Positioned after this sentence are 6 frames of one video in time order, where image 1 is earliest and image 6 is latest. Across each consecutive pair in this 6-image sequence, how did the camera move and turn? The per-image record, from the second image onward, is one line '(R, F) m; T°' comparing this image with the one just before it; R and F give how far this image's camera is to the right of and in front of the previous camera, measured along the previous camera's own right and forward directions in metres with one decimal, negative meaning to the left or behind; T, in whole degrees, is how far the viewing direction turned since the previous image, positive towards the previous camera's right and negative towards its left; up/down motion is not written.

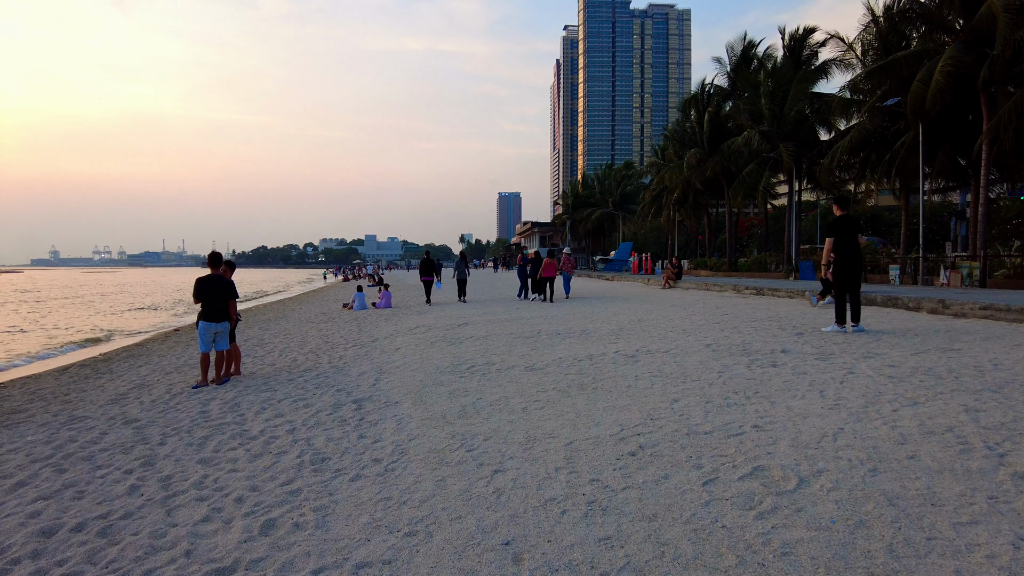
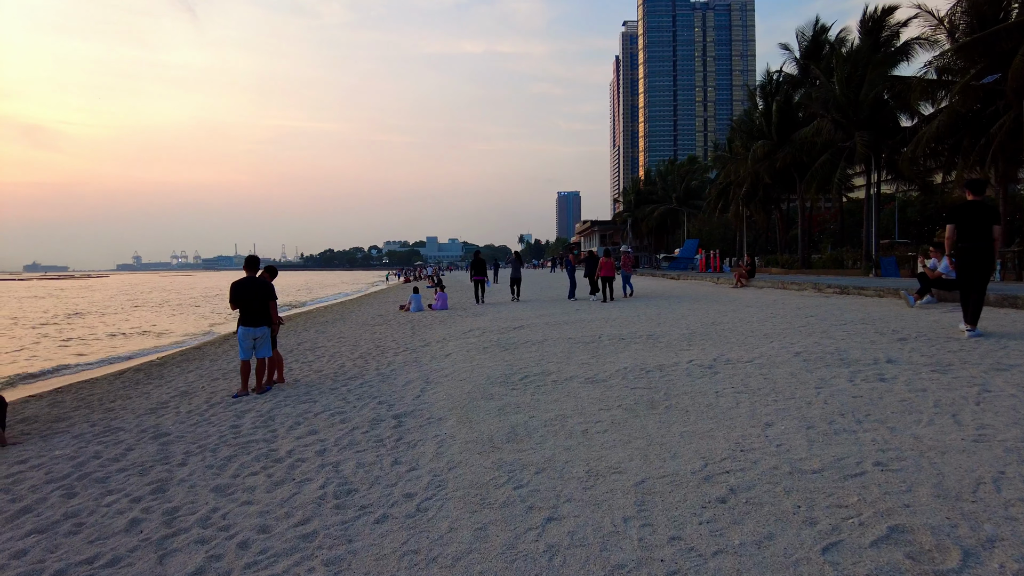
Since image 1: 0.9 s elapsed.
(0.0, +0.8) m; -5°
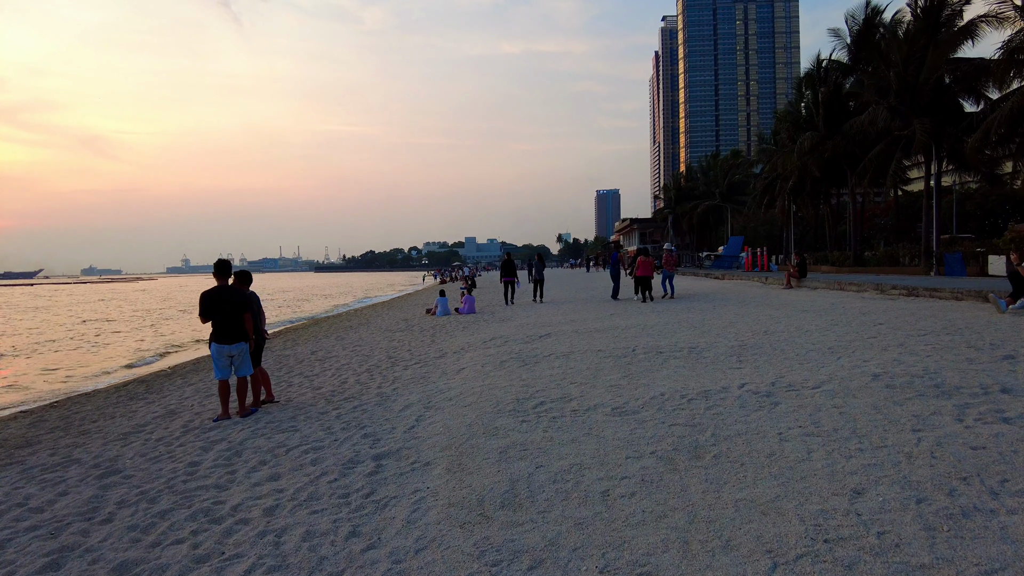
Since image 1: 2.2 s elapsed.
(+0.3, +1.2) m; -3°
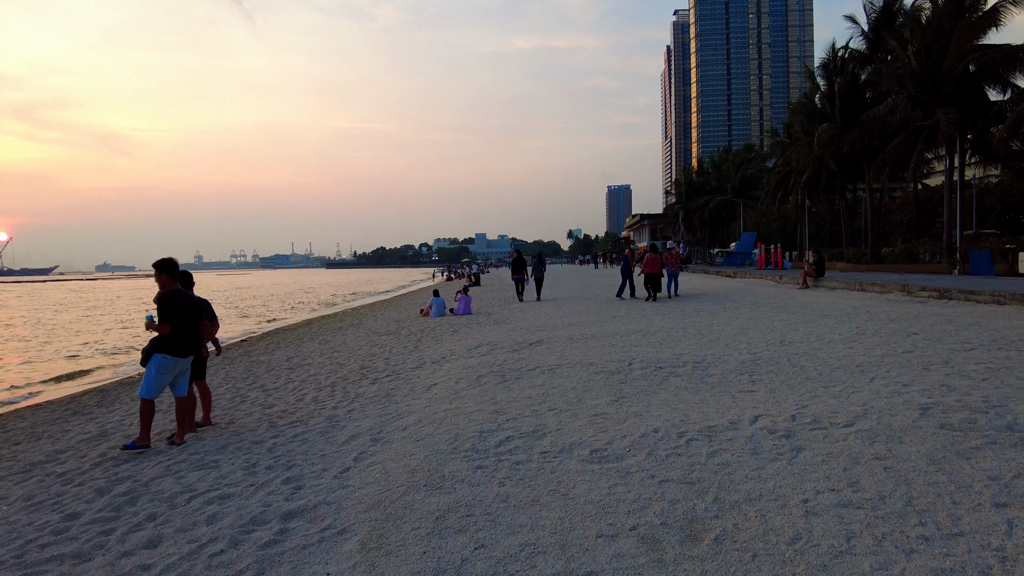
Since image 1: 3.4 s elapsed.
(+0.4, +1.2) m; -1°
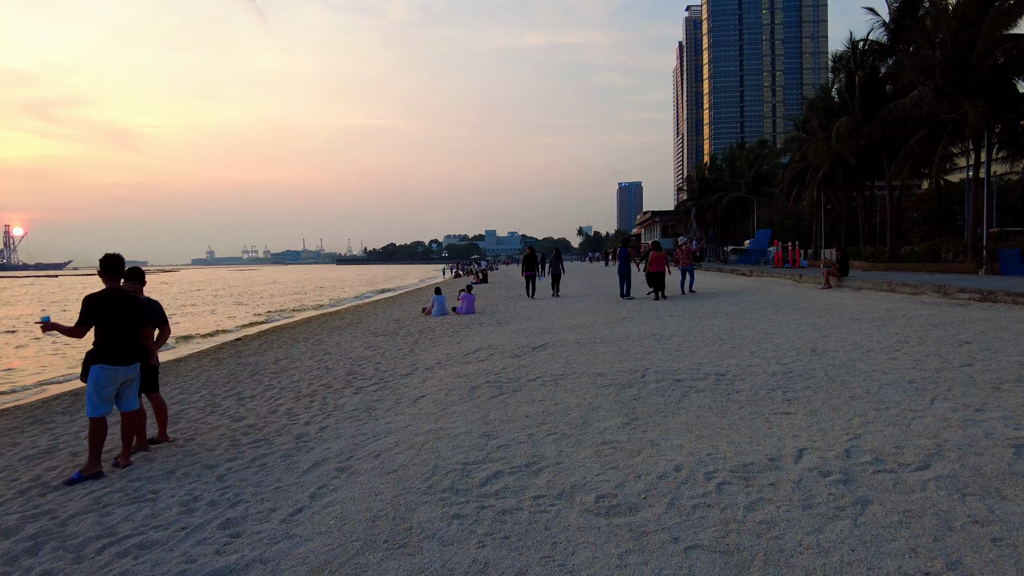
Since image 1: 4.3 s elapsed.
(+0.1, +0.9) m; -1°
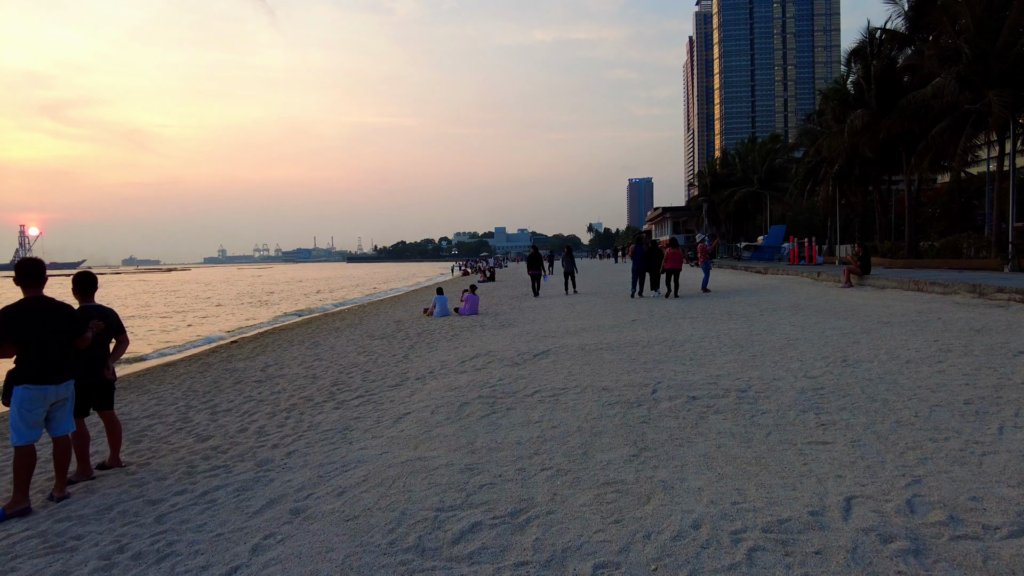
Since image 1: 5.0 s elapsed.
(+0.2, +0.8) m; -1°
